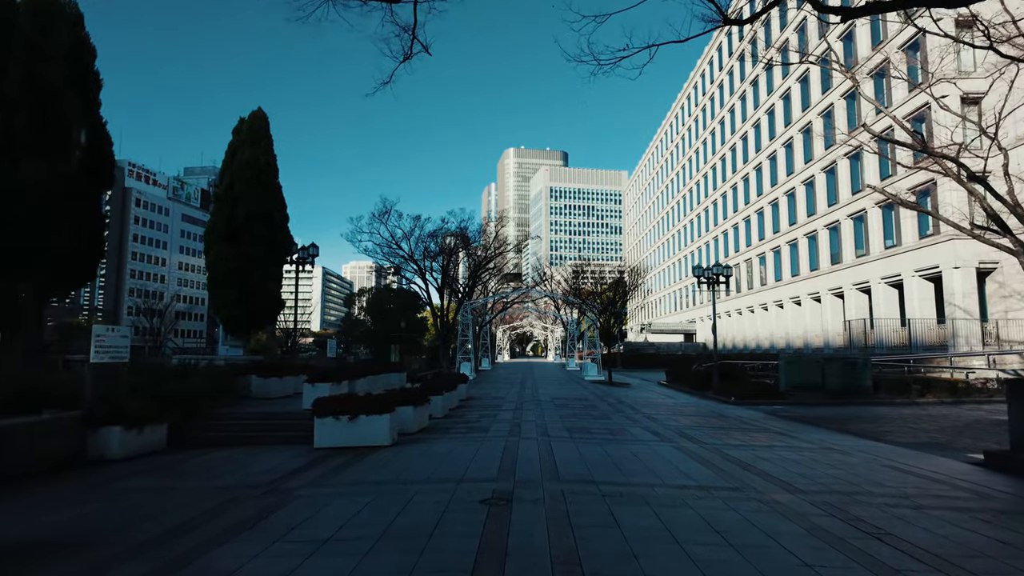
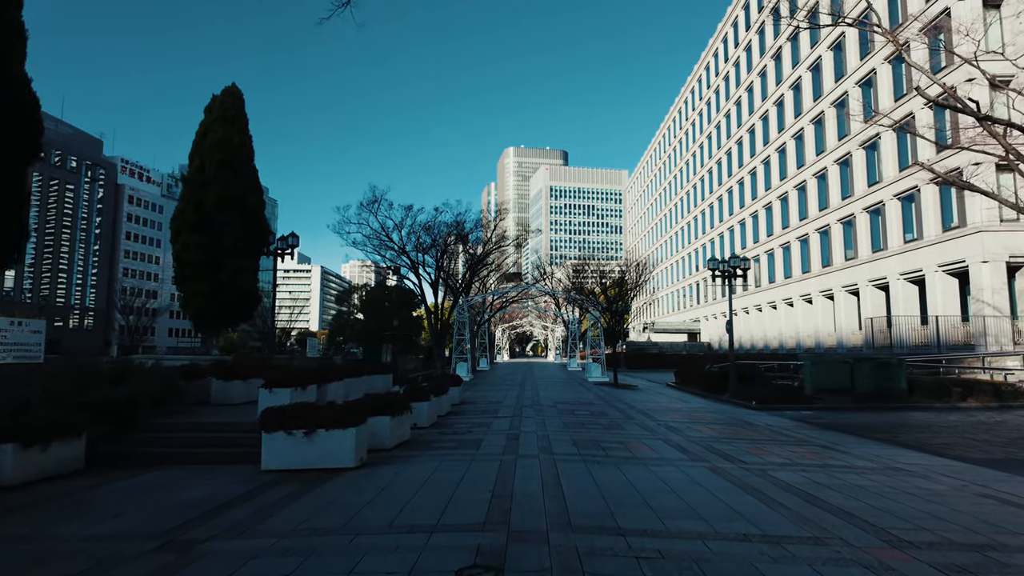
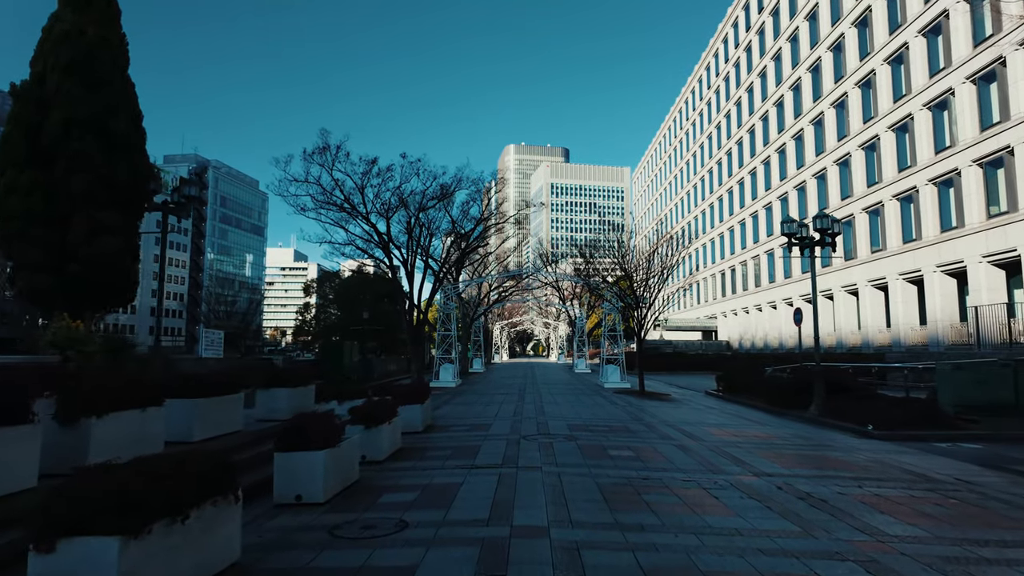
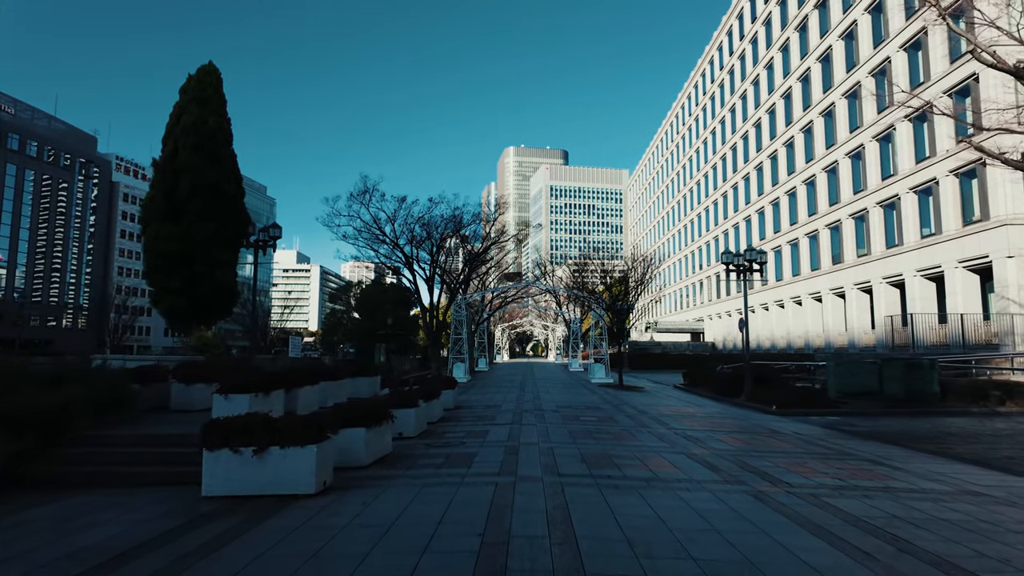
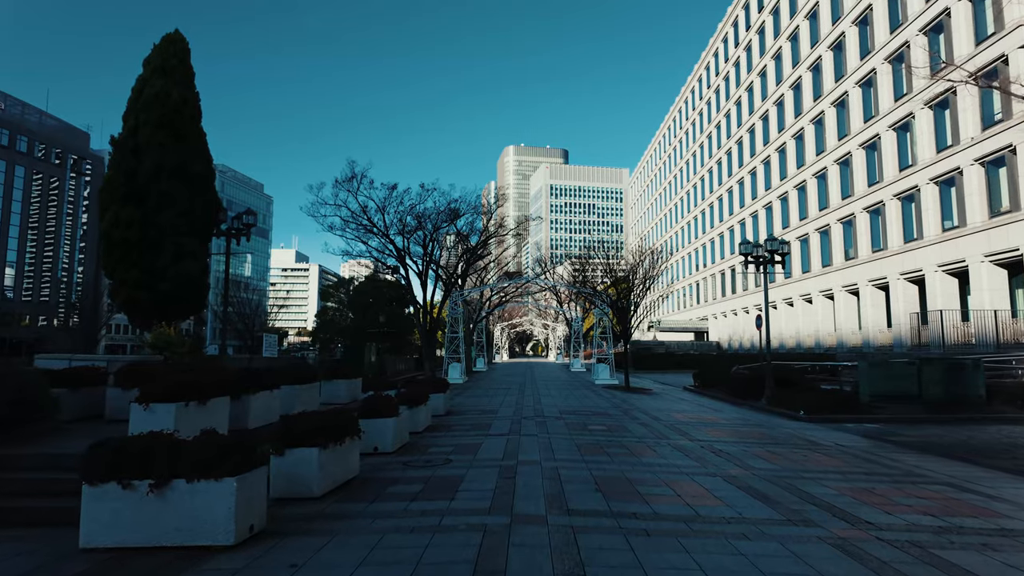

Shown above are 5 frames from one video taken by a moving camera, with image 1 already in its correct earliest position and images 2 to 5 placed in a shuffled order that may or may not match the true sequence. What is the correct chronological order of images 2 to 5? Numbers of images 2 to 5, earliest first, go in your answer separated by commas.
2, 4, 5, 3
